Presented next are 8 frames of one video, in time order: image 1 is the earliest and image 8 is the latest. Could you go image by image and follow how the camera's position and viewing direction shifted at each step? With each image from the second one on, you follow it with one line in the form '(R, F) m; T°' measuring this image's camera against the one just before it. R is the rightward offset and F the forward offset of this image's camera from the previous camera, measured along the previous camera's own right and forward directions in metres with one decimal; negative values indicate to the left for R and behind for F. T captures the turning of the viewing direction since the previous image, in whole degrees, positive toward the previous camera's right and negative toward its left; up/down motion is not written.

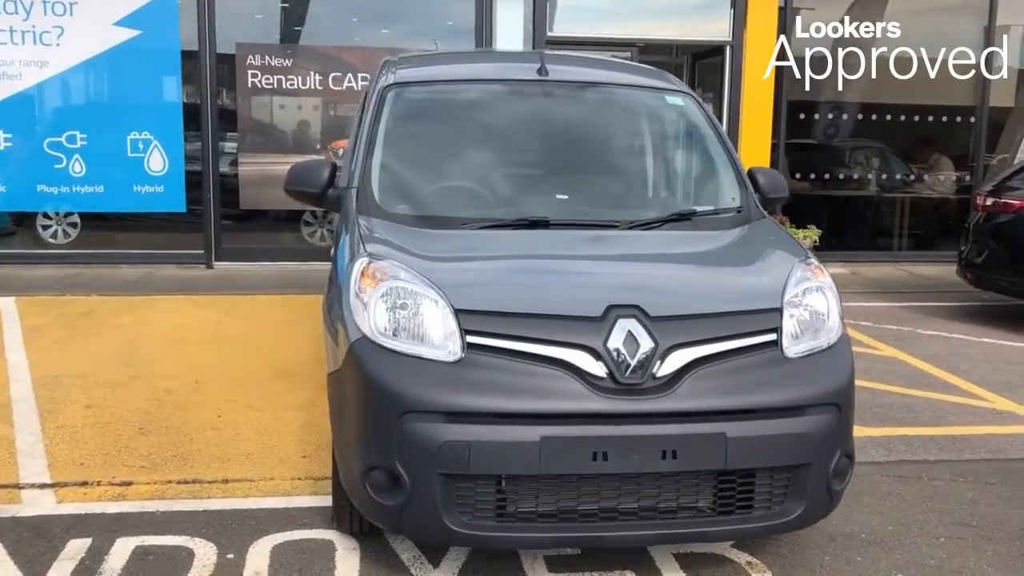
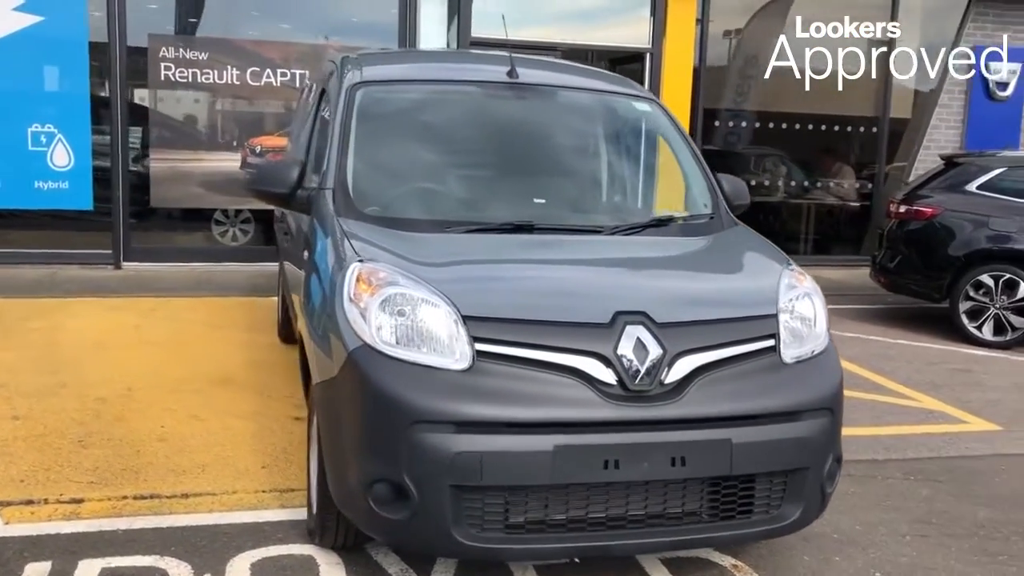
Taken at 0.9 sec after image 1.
(-0.4, +0.1) m; +7°
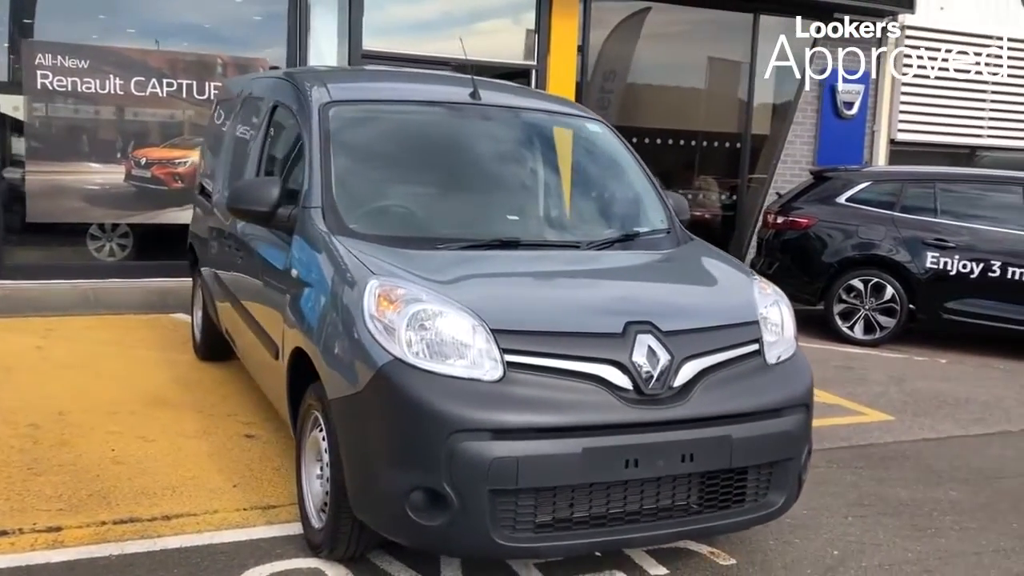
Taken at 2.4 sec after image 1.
(-0.6, -0.1) m; +9°
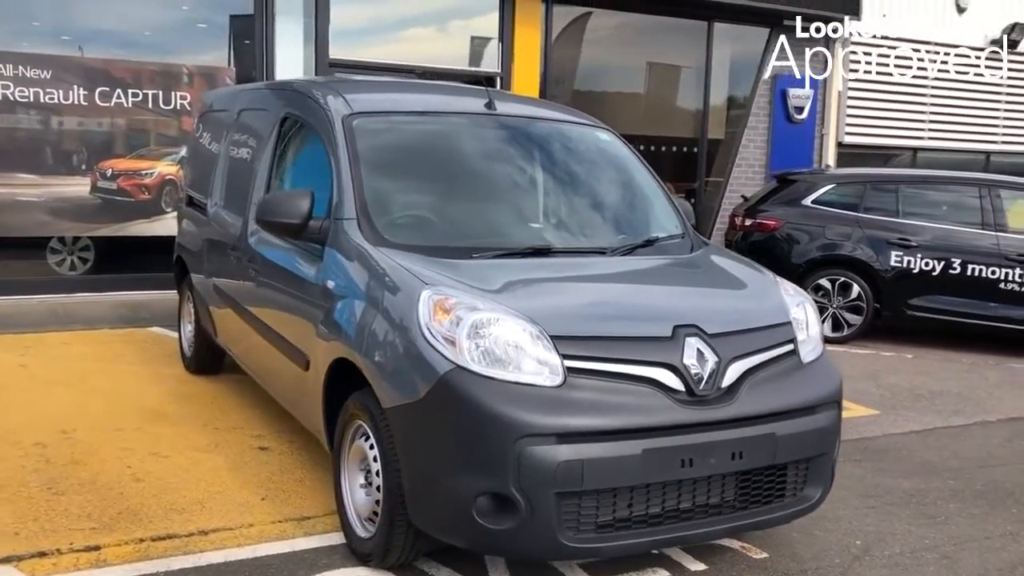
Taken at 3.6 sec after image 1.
(-0.4, -0.1) m; +4°
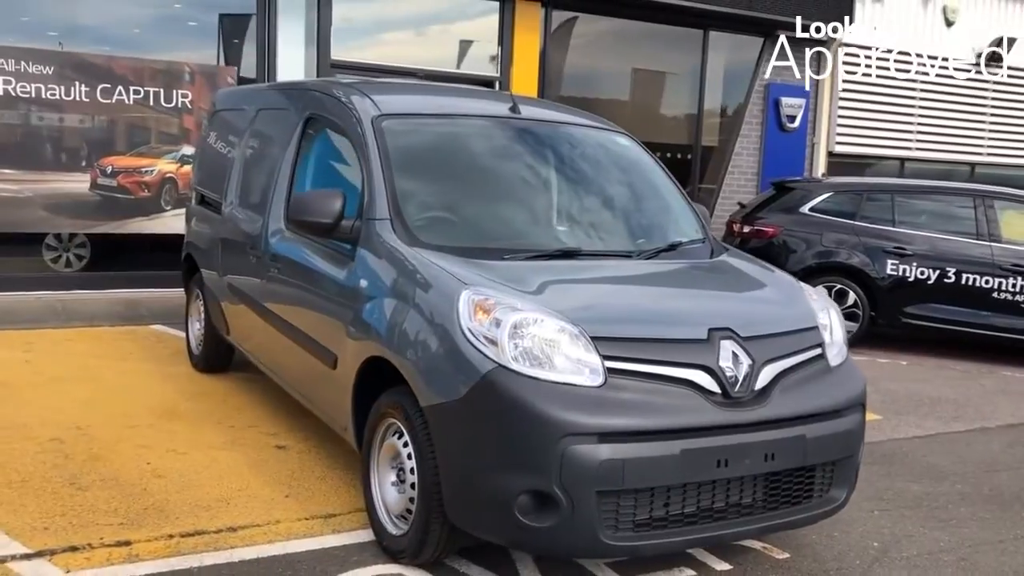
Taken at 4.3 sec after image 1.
(-0.2, 0.0) m; +1°
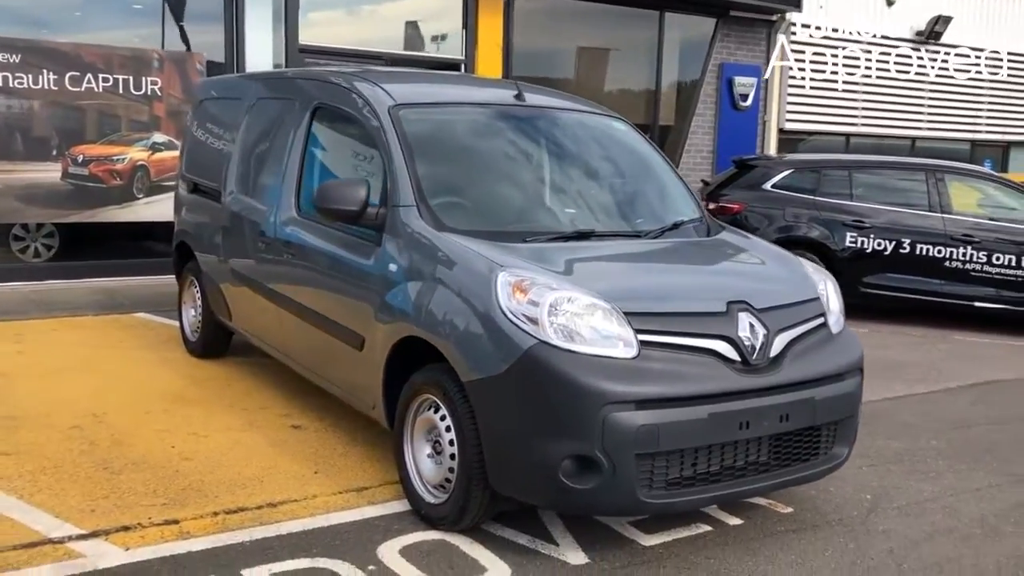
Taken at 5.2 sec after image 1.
(-0.4, -0.2) m; +4°
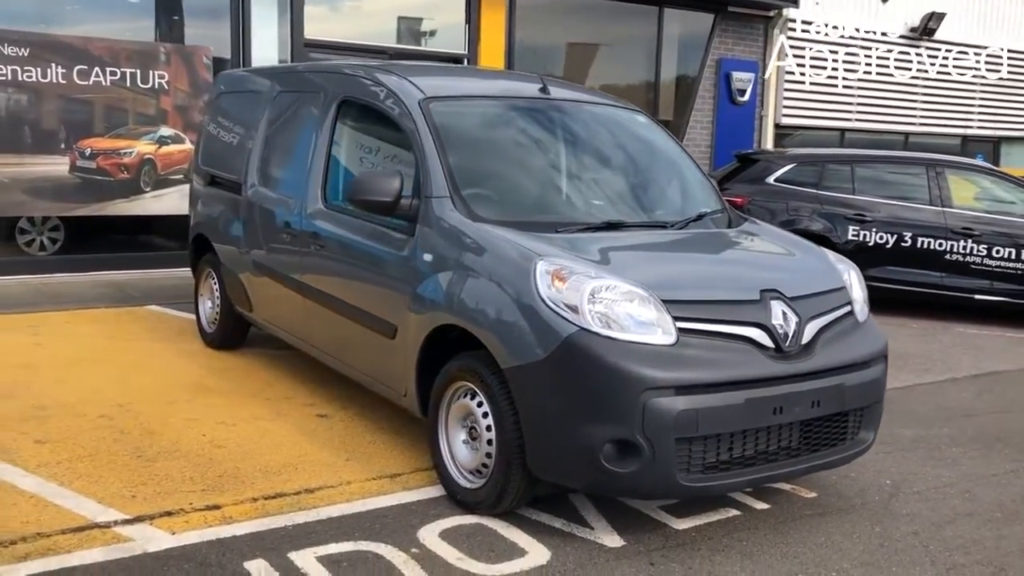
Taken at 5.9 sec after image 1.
(-0.2, -0.1) m; +1°
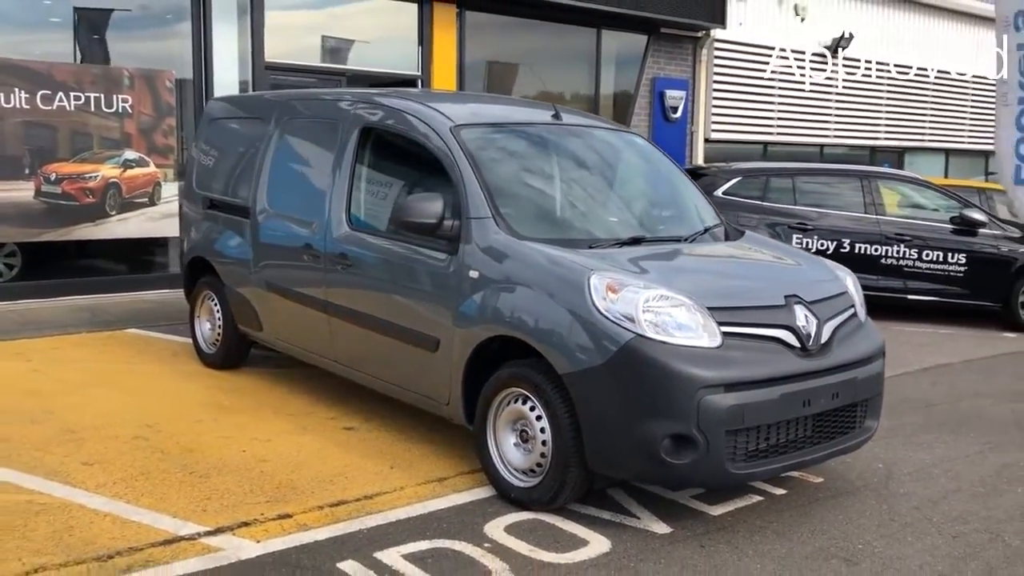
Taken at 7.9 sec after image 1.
(-0.6, -0.3) m; +6°
